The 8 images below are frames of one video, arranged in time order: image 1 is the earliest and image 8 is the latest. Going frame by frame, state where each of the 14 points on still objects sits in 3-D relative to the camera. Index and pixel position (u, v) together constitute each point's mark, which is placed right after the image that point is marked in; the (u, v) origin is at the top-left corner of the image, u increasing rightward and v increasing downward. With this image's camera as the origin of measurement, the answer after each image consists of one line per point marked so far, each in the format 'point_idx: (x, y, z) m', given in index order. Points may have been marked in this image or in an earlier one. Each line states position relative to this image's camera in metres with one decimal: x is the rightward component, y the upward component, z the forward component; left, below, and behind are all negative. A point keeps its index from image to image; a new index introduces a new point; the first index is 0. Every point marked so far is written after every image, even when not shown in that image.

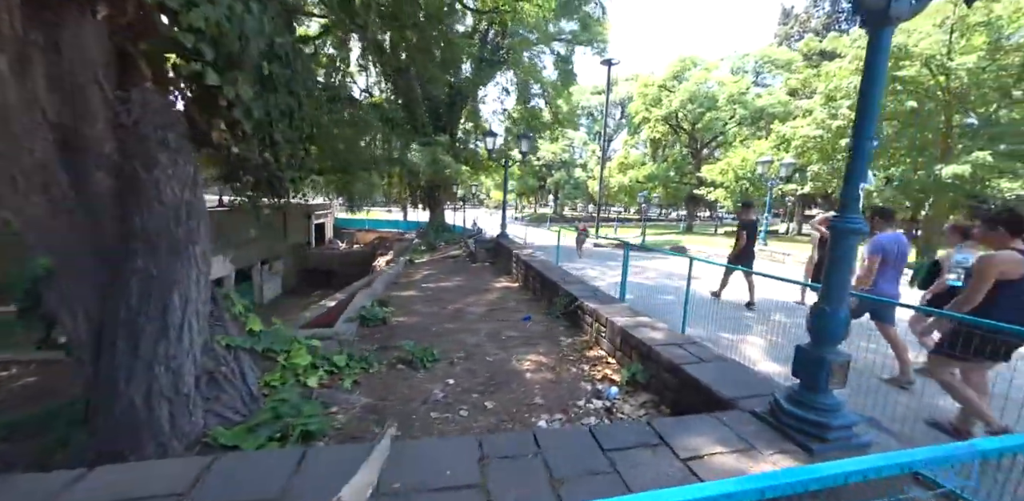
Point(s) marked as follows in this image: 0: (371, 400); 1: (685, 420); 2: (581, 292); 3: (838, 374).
0: (-1.1, -1.1, +3.1) m
1: (+1.0, -1.0, +2.4) m
2: (+0.9, -0.6, +5.5) m
3: (+1.8, -0.7, +2.2) m
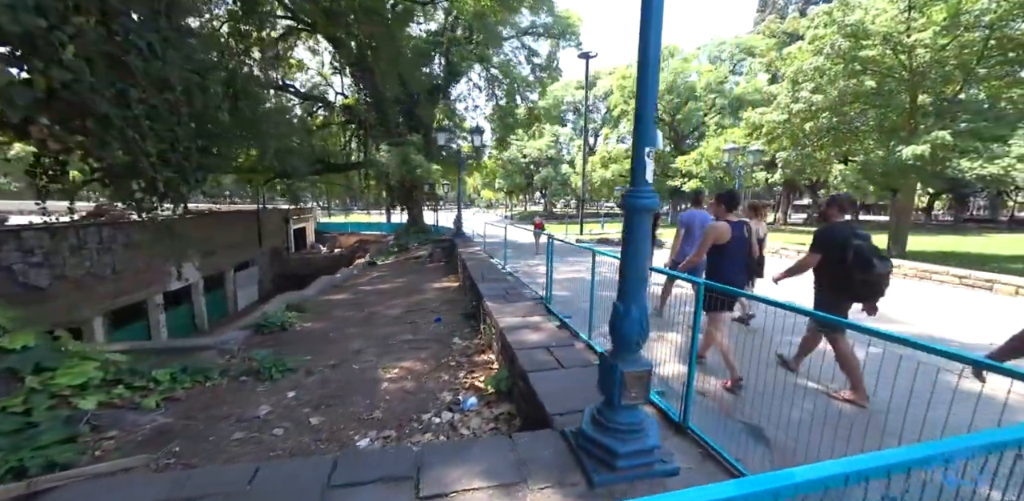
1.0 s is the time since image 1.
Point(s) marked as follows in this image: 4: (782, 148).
0: (-2.3, -1.2, +2.8) m
1: (-0.2, -1.0, +2.0) m
2: (-0.3, -0.5, +5.1) m
3: (+0.6, -0.6, +1.8) m
4: (+8.4, +3.2, +12.7) m
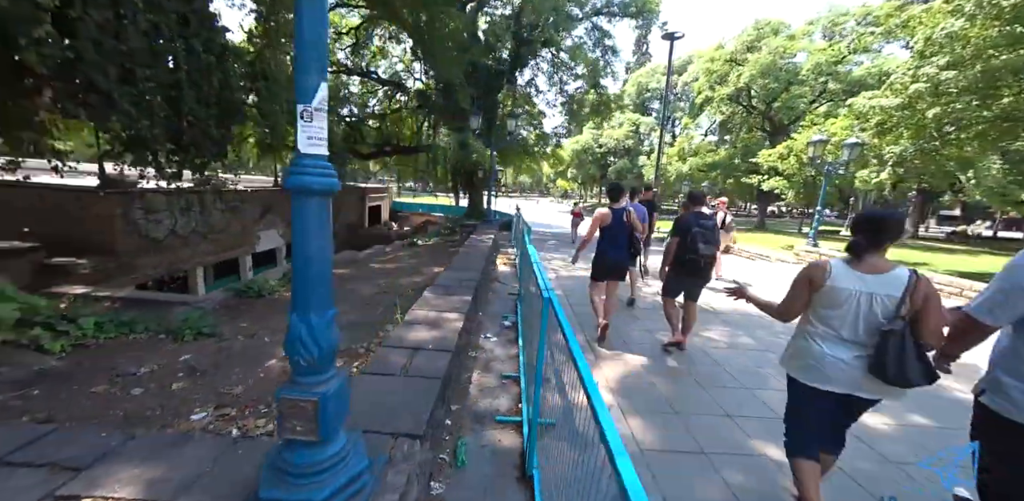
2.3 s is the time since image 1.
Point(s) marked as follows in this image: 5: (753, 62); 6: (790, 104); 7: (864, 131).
0: (-3.4, -0.9, +3.0) m
1: (-1.5, -0.9, +1.8) m
2: (-0.8, -0.4, +4.9) m
3: (-0.7, -0.6, +1.4) m
4: (+9.6, +2.7, +10.2) m
5: (+11.6, +9.0, +19.5) m
6: (+13.2, +7.1, +19.5) m
7: (+9.5, +3.2, +11.0) m
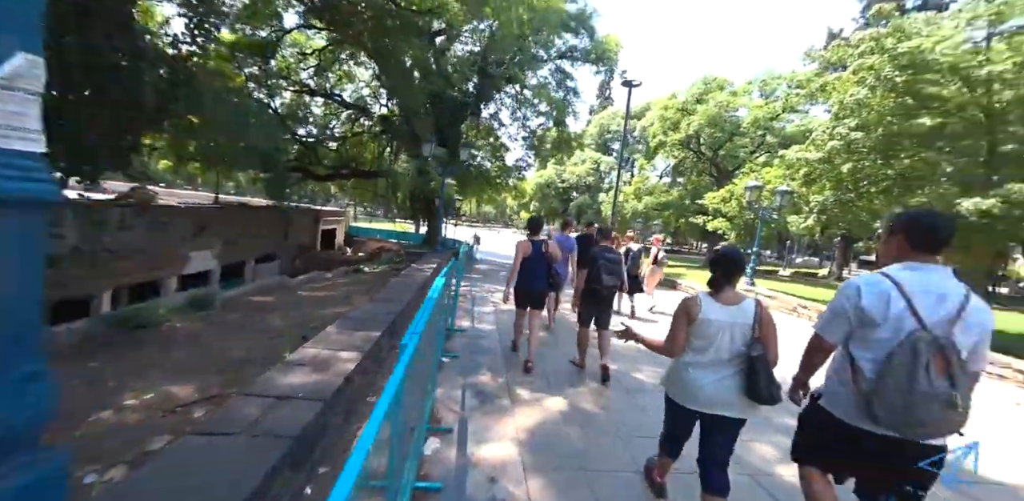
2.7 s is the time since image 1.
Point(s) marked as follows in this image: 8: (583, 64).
0: (-4.1, -0.9, +2.3) m
1: (-2.1, -0.9, +1.3) m
2: (-1.7, -0.7, +4.5) m
3: (-1.3, -0.7, +1.0) m
4: (+8.3, +1.6, +10.9) m
5: (+9.8, +7.1, +20.7) m
6: (+11.3, +5.0, +20.7) m
7: (+8.2, +2.0, +11.7) m
8: (+3.2, +8.4, +18.1) m
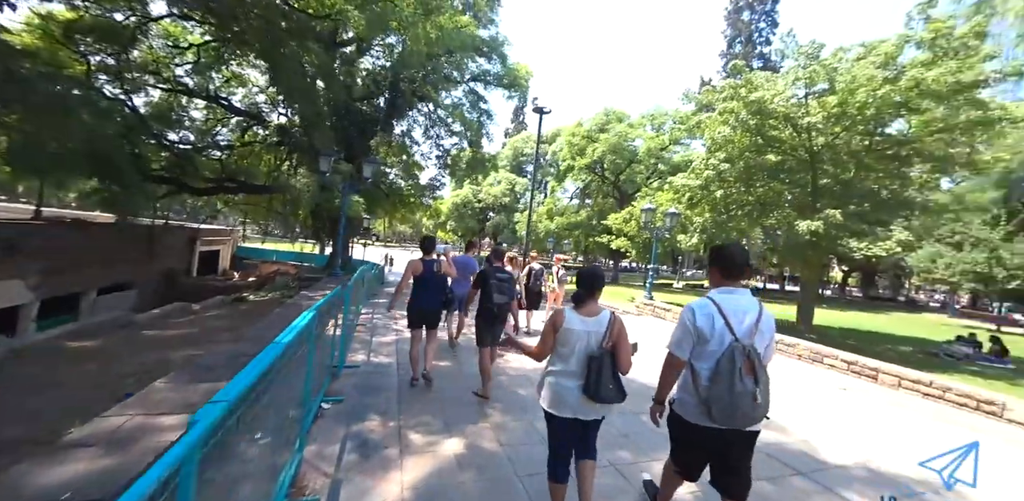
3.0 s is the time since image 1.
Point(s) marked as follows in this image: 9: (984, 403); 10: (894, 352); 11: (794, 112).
0: (-4.6, -1.1, +1.4) m
1: (-2.4, -1.0, +0.8) m
2: (-2.7, -0.9, +4.0) m
3: (-1.6, -0.7, +0.7) m
4: (+5.8, +1.1, +12.4) m
5: (+5.2, +6.1, +22.5) m
6: (+6.8, +4.1, +22.8) m
7: (+5.5, +1.5, +13.2) m
8: (-0.8, +7.6, +18.8) m
9: (+5.8, -1.8, +5.0) m
10: (+9.4, -2.4, +10.1) m
11: (+7.1, +3.5, +10.3) m
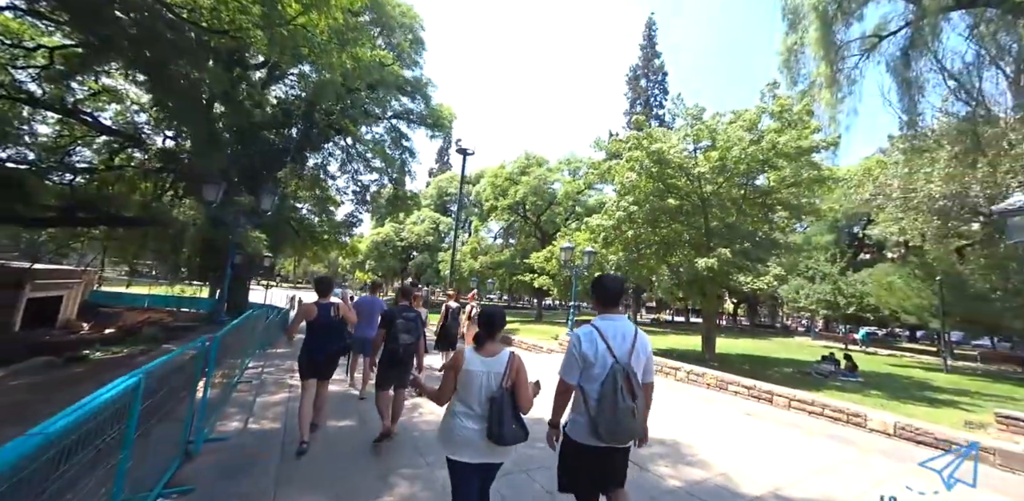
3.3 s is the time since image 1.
0: (-4.8, -1.2, +0.2) m
1: (-2.5, -1.0, 0.0) m
2: (-3.4, -1.2, +3.1) m
3: (-1.7, -0.7, +0.1) m
4: (+3.4, -0.1, +13.1) m
5: (+0.8, +3.9, +23.4) m
6: (+2.4, +1.9, +23.7) m
7: (+3.0, +0.2, +13.9) m
8: (-4.4, +5.7, +18.7) m
9: (+4.8, -2.3, +5.6) m
10: (+7.4, -3.4, +11.2) m
11: (+5.0, +2.5, +11.5) m
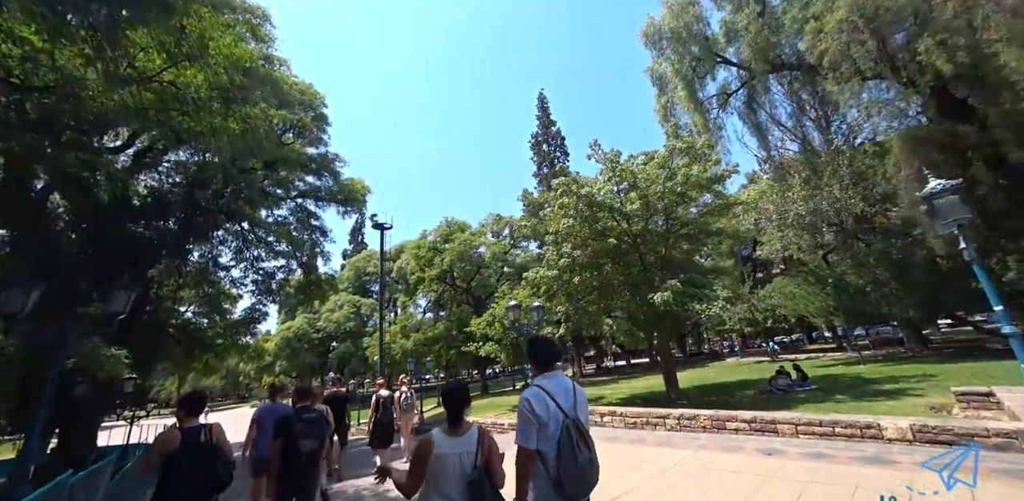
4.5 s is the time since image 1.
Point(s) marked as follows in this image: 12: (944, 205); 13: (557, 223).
0: (-4.0, -1.5, -1.7) m
1: (-1.8, -1.0, -1.5) m
2: (-3.1, -1.9, +1.3) m
3: (-1.1, -0.6, -1.2) m
4: (+1.6, -1.6, +12.5) m
5: (-3.4, +0.1, +22.6) m
6: (-1.6, -1.7, +22.9) m
7: (+0.9, -1.5, +13.2) m
8: (-7.9, +2.0, +17.3) m
9: (+4.5, -2.3, +5.2) m
10: (+6.3, -4.0, +11.0) m
11: (+3.0, +1.4, +11.7) m
12: (+5.4, +0.5, +5.1) m
13: (+1.4, +0.9, +12.3) m
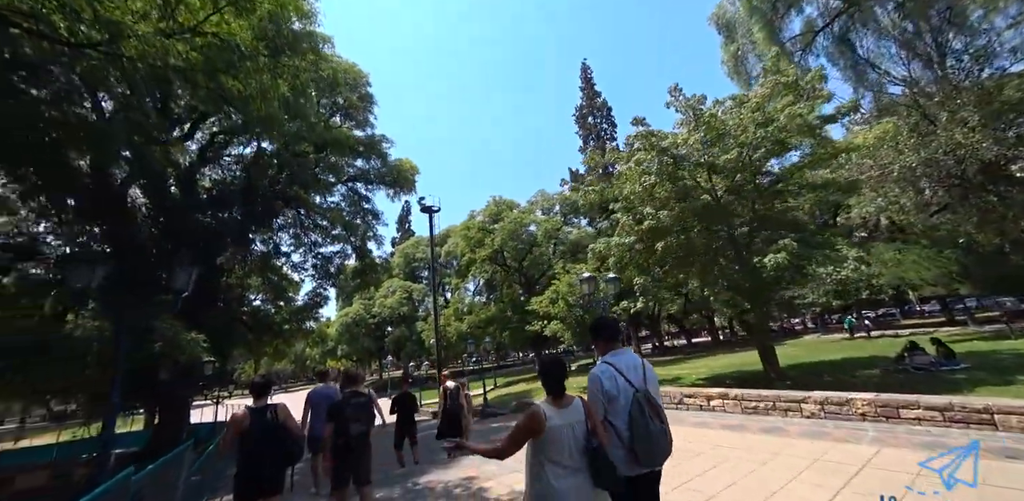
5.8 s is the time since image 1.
0: (-3.5, -1.3, -2.3) m
1: (-1.3, -0.8, -2.3) m
2: (-2.2, -1.6, +0.6) m
3: (-0.5, -0.4, -2.1) m
4: (+3.5, -0.7, +11.2) m
5: (-0.4, +1.3, +21.7) m
6: (+1.5, -0.5, +21.9) m
7: (+3.0, -0.6, +12.0) m
8: (-5.5, +2.8, +16.9) m
9: (+5.8, -1.5, +3.6) m
10: (+8.2, -2.9, +9.3) m
11: (+4.7, +2.4, +10.2) m
12: (+6.5, +1.3, +3.4) m
13: (+3.2, +1.8, +10.9) m
